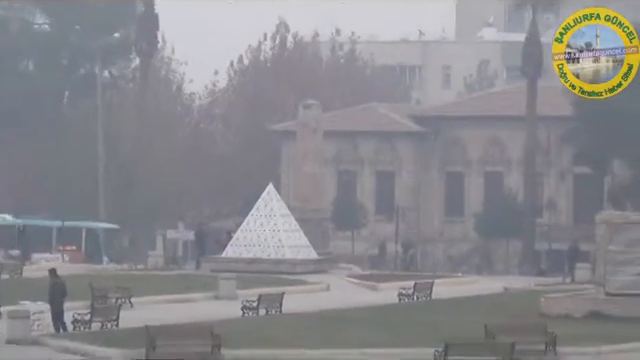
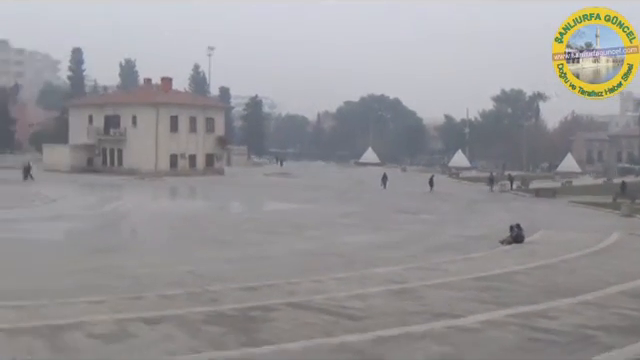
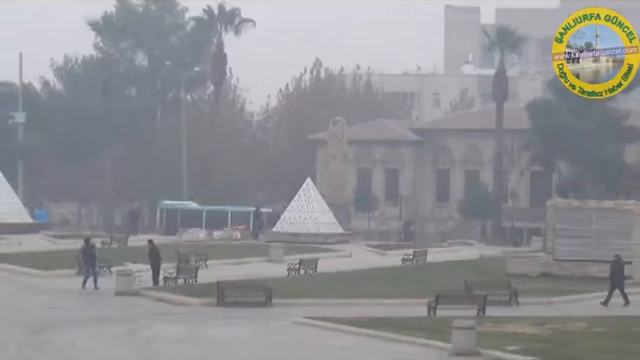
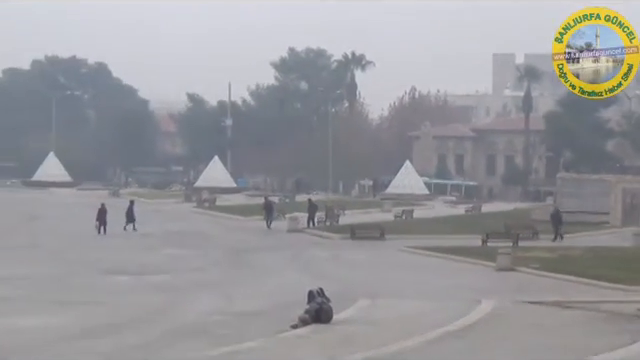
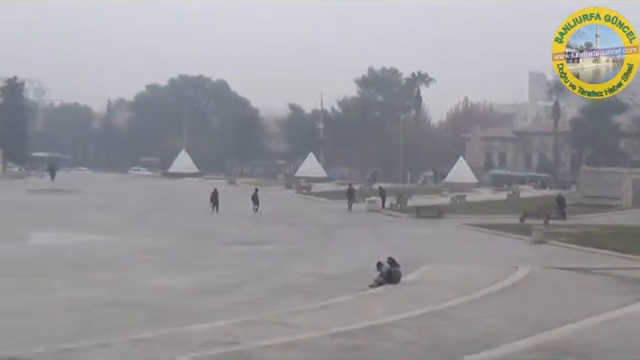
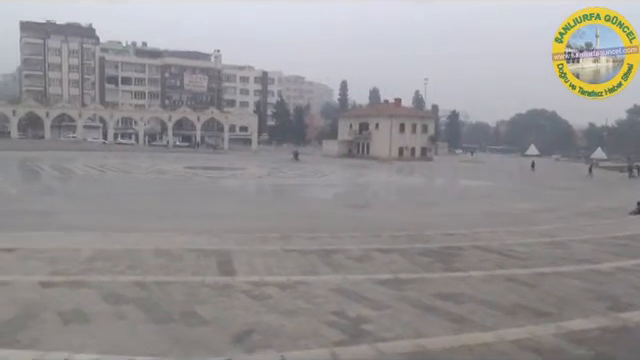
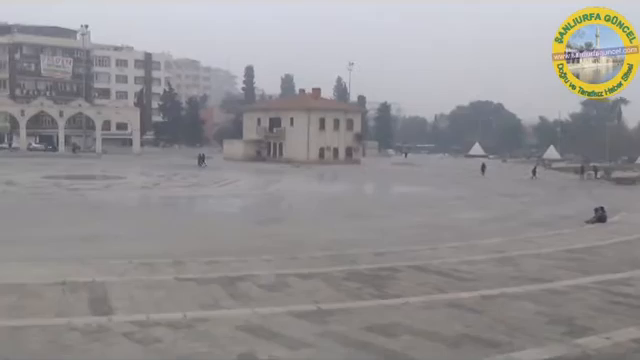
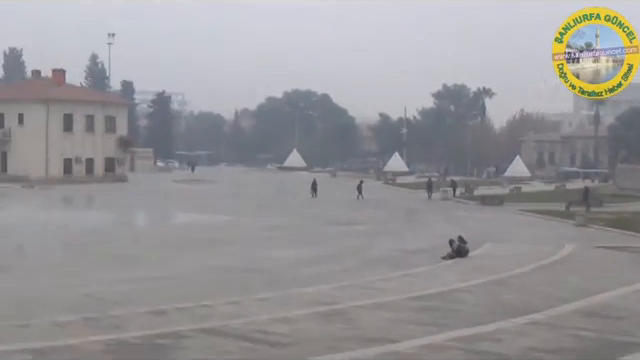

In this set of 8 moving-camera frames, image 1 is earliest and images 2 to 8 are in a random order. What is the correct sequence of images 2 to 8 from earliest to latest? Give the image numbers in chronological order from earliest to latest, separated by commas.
3, 4, 5, 8, 2, 7, 6
